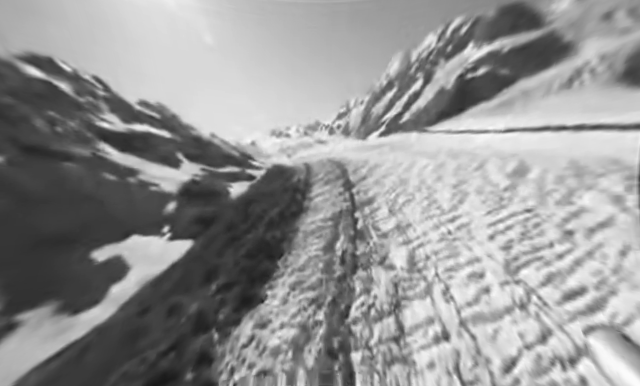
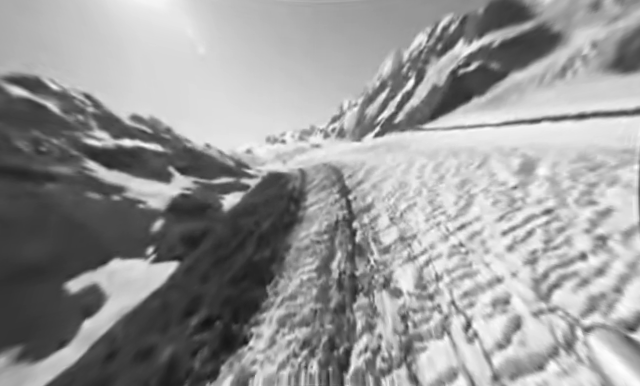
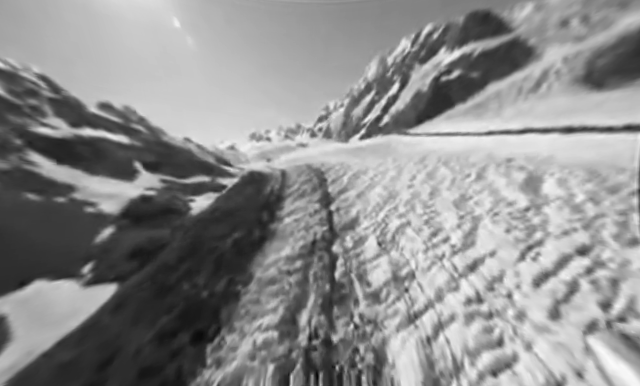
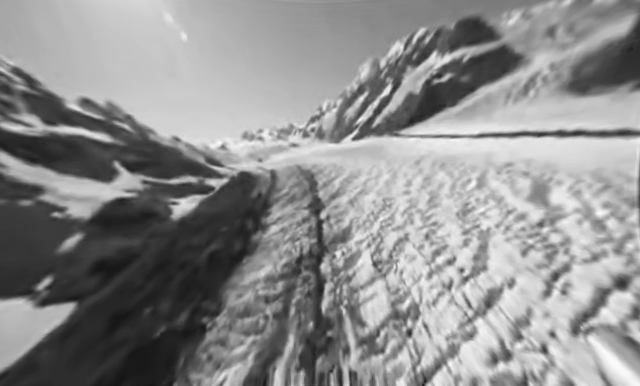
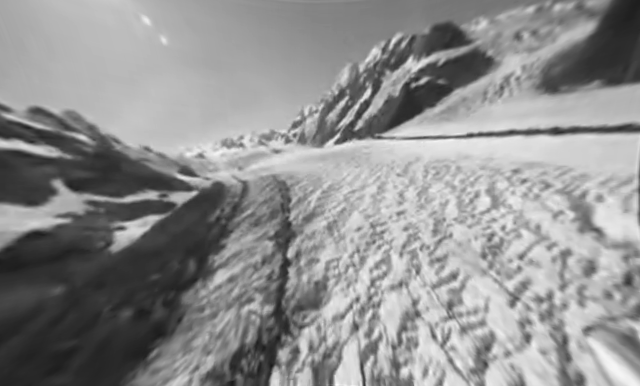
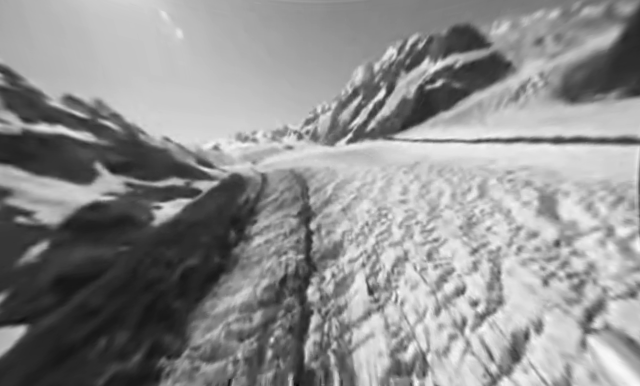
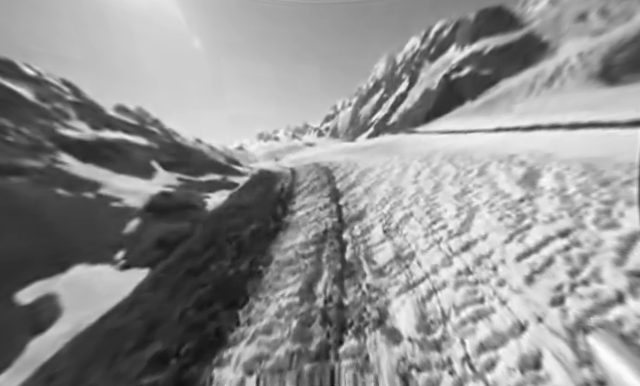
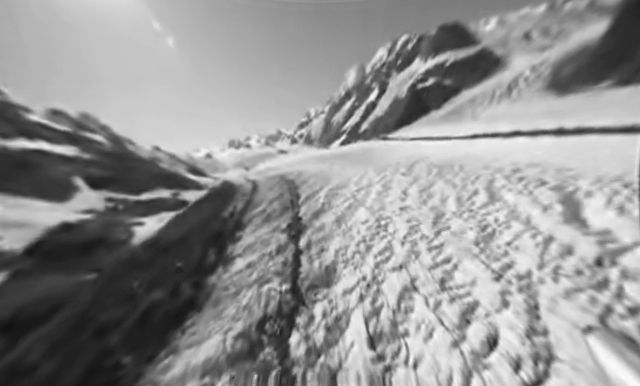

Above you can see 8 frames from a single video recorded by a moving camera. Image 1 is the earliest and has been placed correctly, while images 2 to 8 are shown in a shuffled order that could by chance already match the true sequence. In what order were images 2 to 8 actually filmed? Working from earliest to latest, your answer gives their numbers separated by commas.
2, 7, 3, 4, 6, 8, 5
